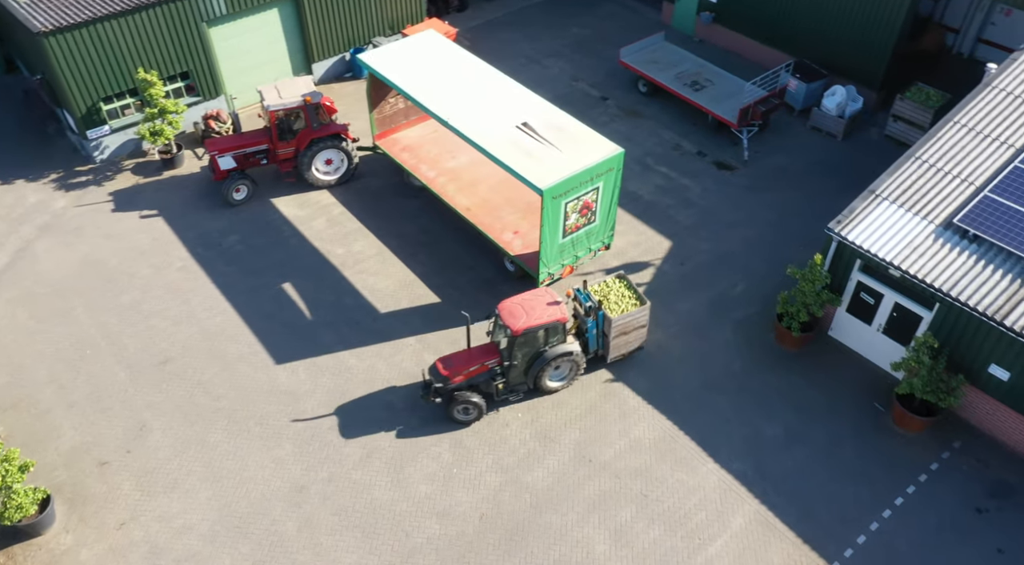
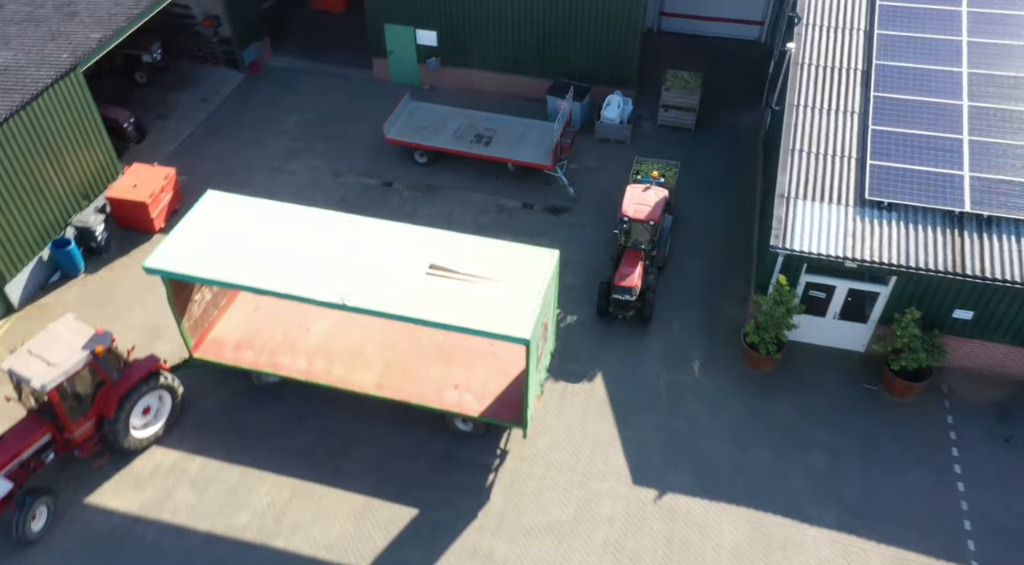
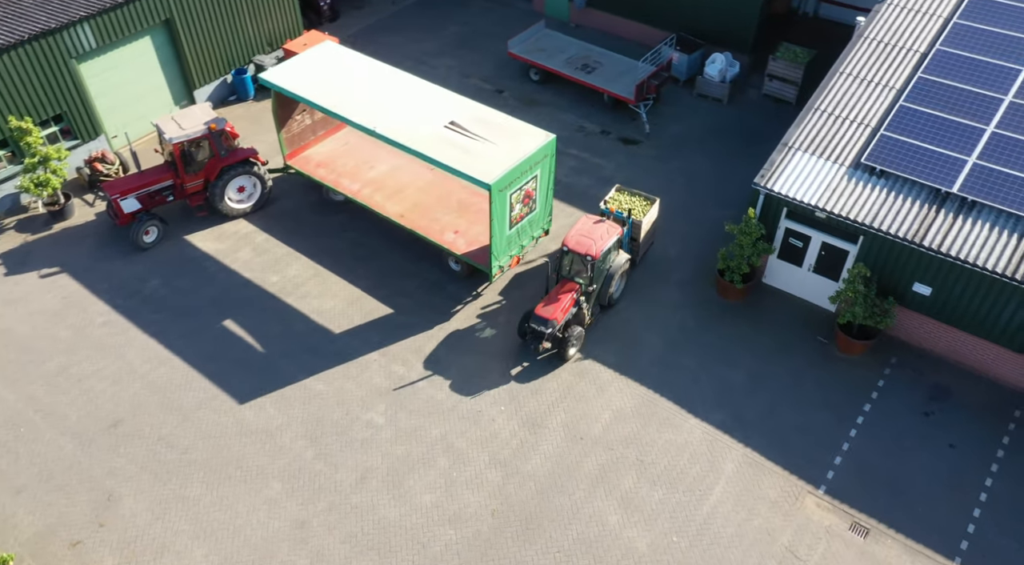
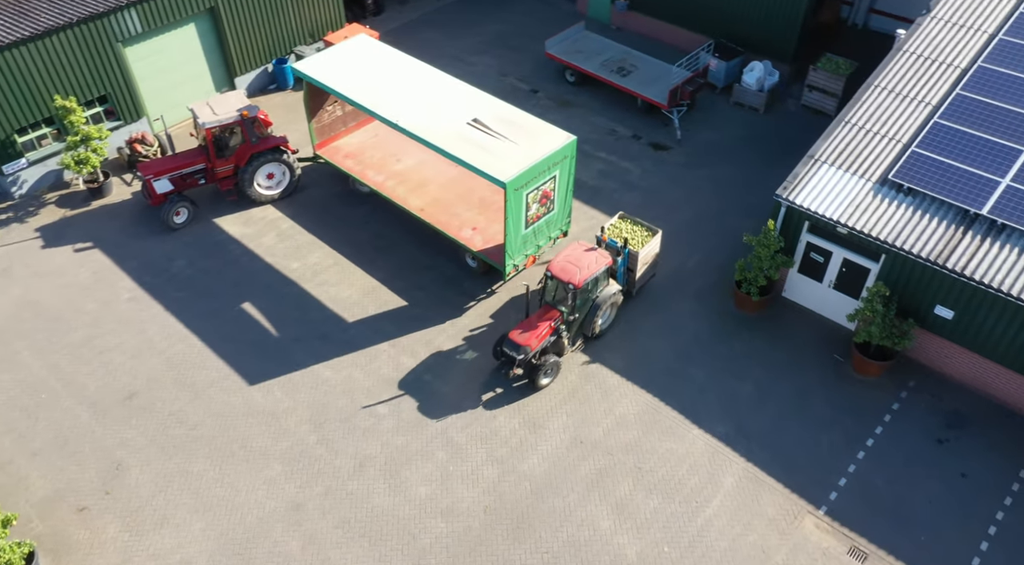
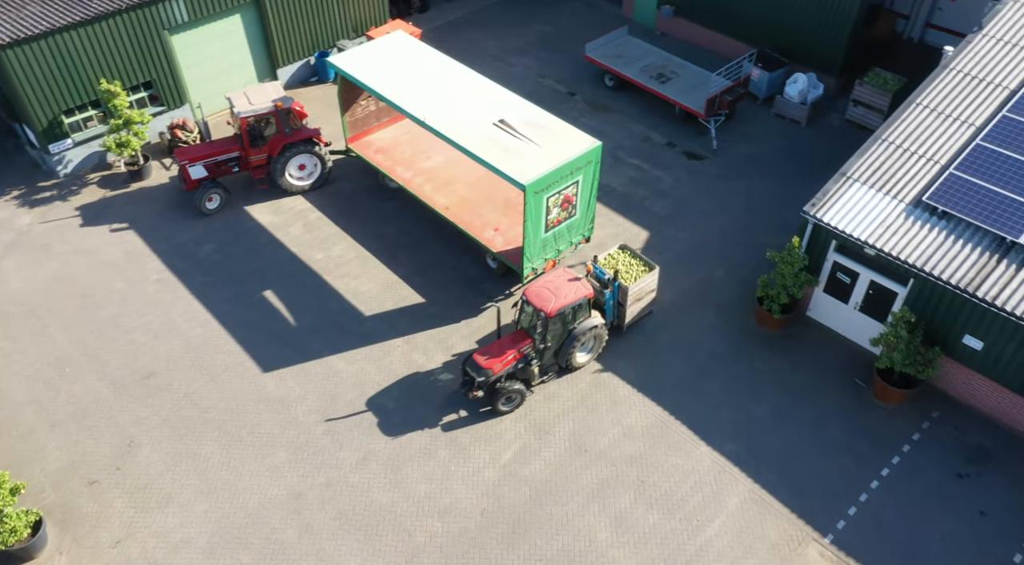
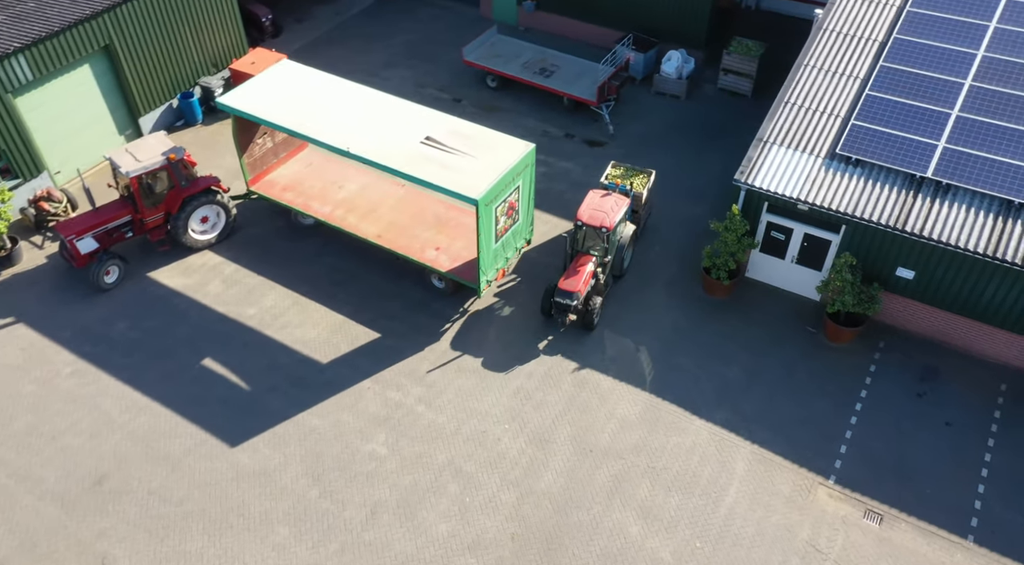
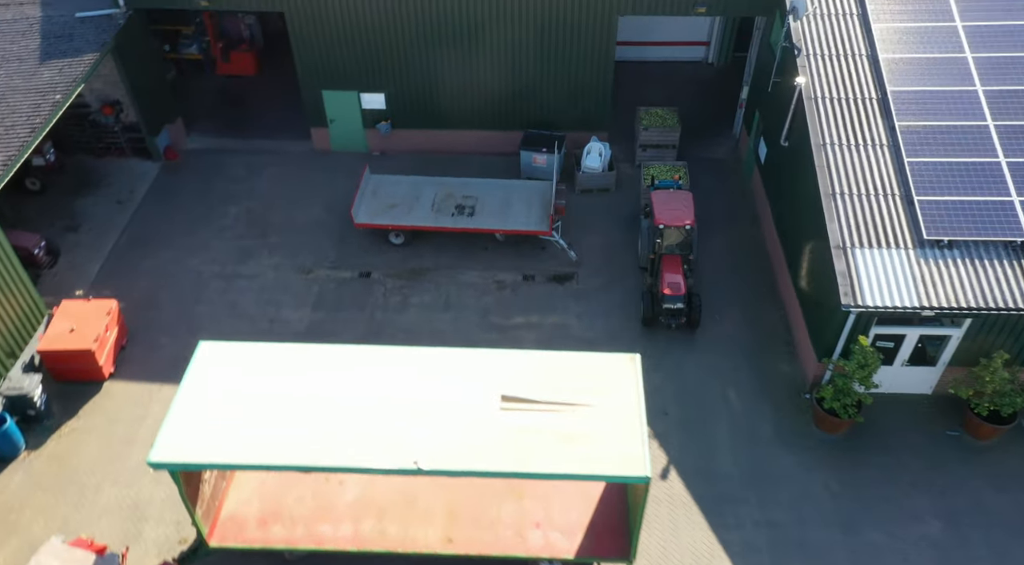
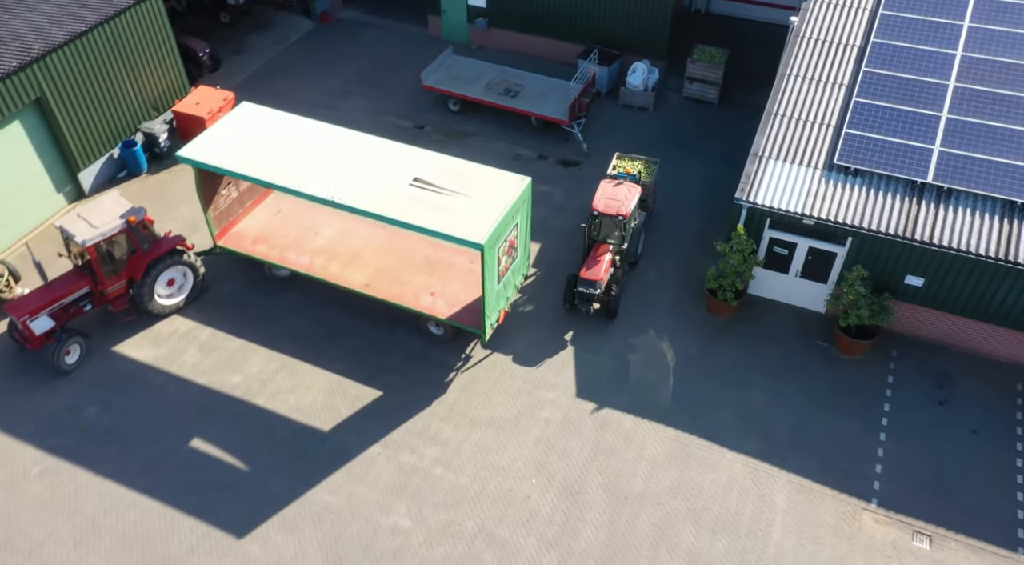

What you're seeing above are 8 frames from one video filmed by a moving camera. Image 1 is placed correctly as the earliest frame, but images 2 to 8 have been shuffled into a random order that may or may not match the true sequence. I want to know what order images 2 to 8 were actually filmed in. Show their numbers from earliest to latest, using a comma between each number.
5, 4, 3, 6, 8, 2, 7
